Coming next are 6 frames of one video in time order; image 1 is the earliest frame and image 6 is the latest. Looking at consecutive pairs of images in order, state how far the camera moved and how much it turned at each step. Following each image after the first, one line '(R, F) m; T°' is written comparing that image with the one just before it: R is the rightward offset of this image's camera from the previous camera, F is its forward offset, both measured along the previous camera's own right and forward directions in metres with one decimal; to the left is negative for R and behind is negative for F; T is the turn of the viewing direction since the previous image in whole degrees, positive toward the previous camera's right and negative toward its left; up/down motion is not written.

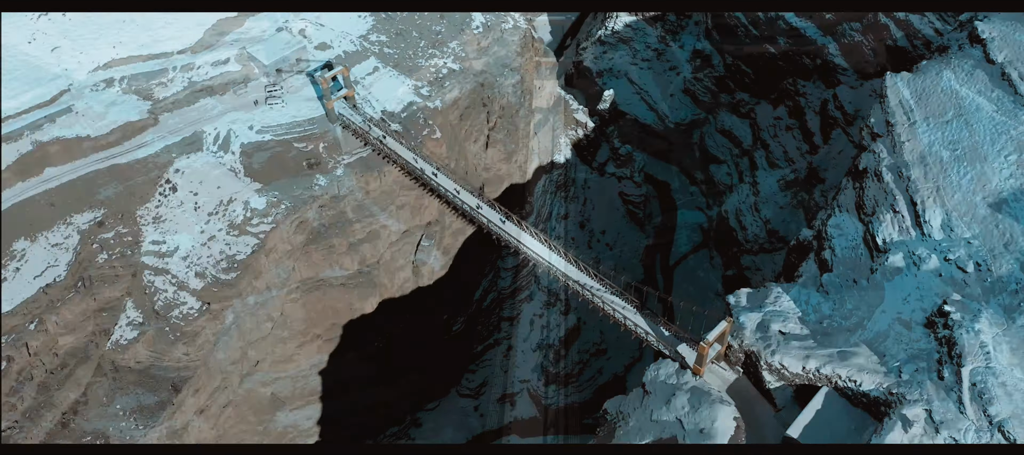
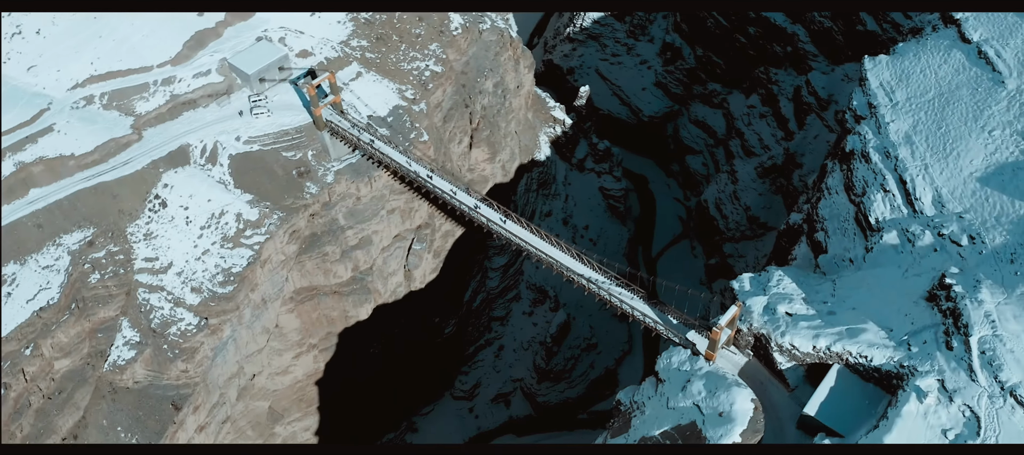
(-1.4, 0.0) m; +2°
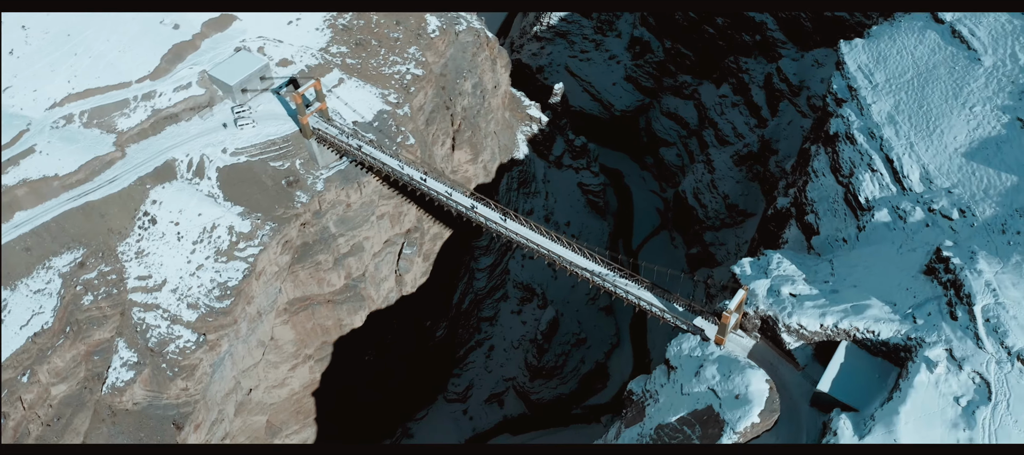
(-1.5, -0.1) m; +2°
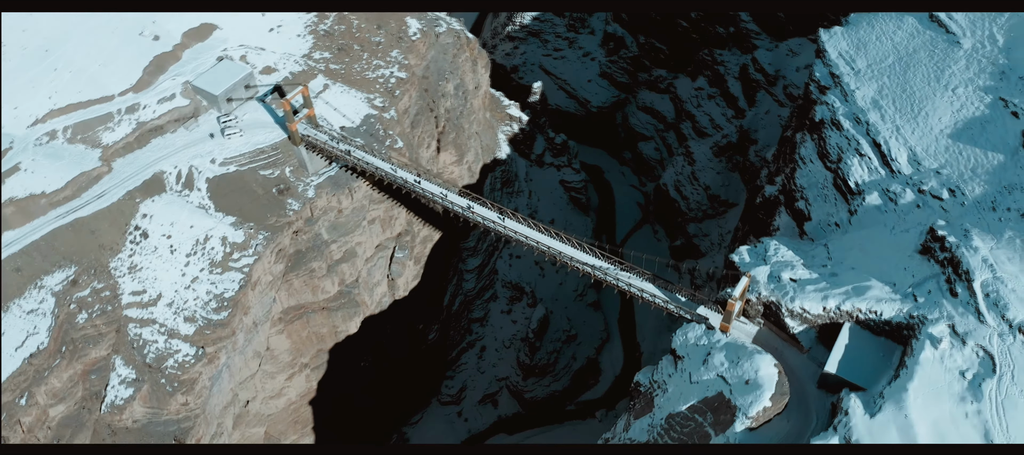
(-1.2, -0.1) m; +2°
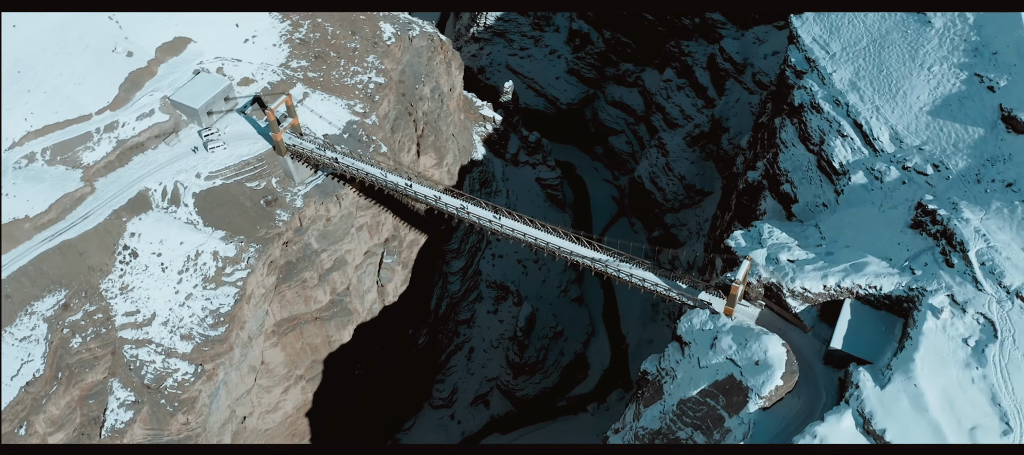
(-1.5, -0.1) m; +3°
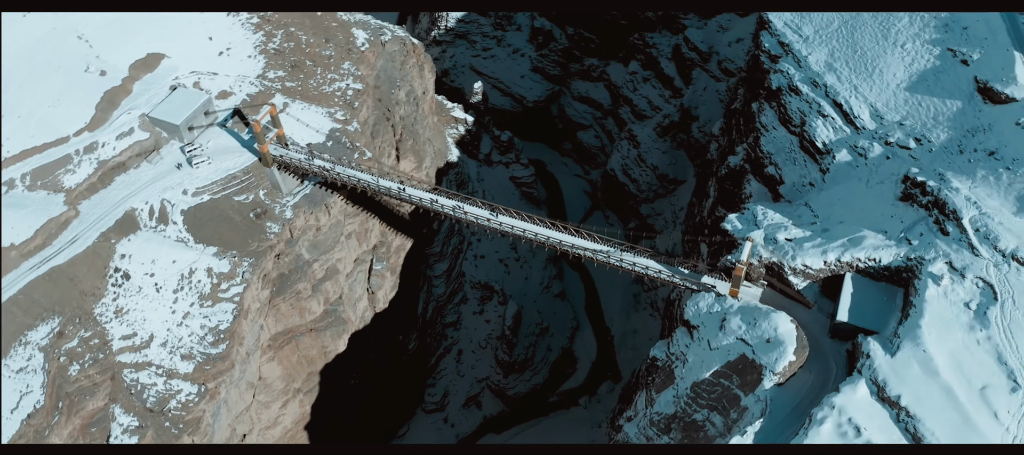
(-1.8, -0.1) m; +3°
